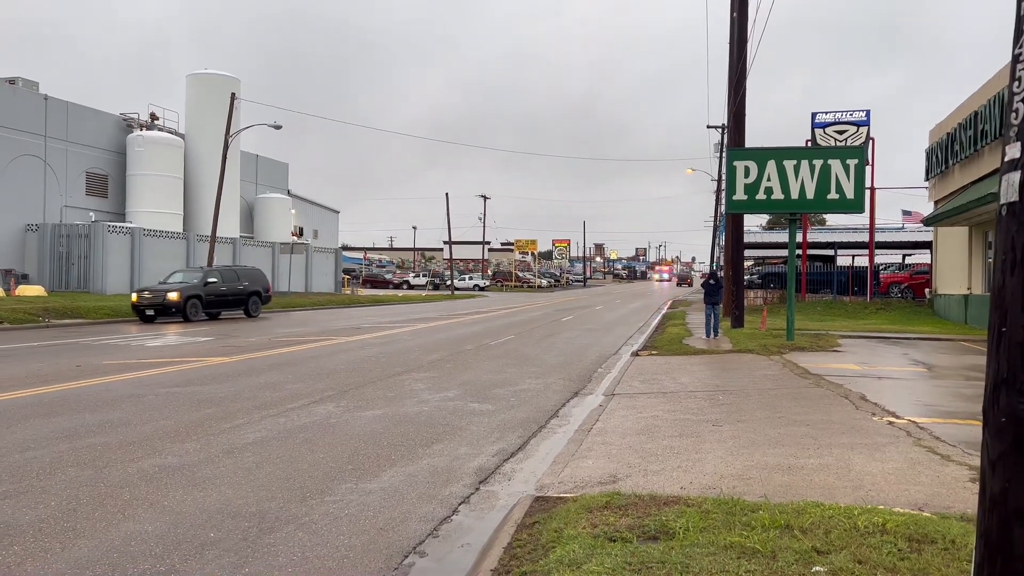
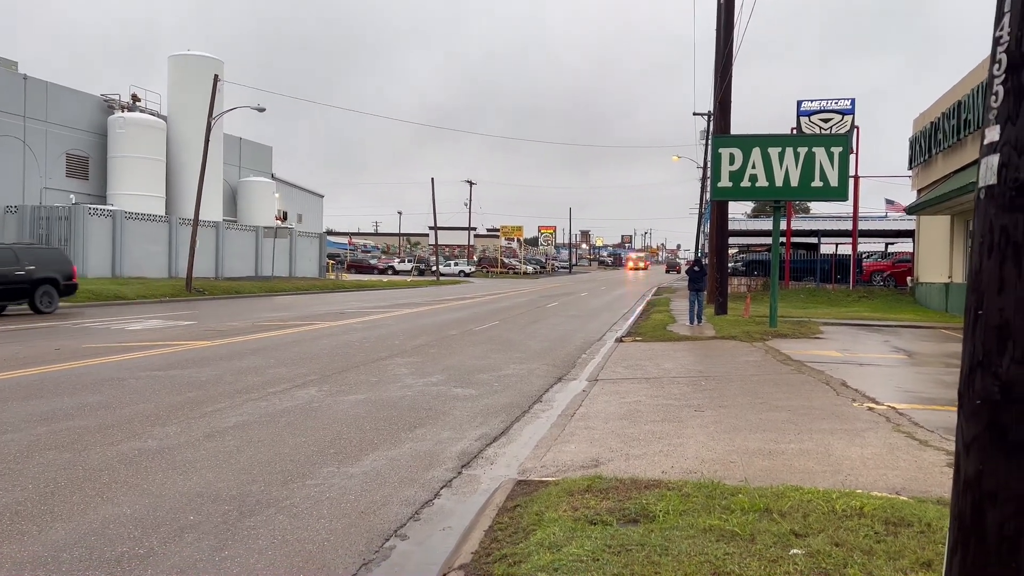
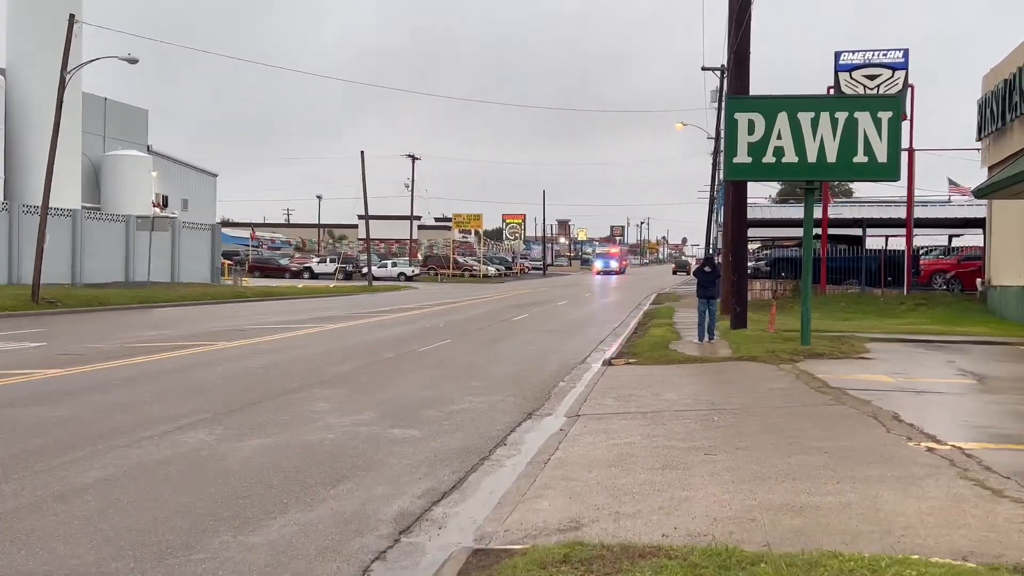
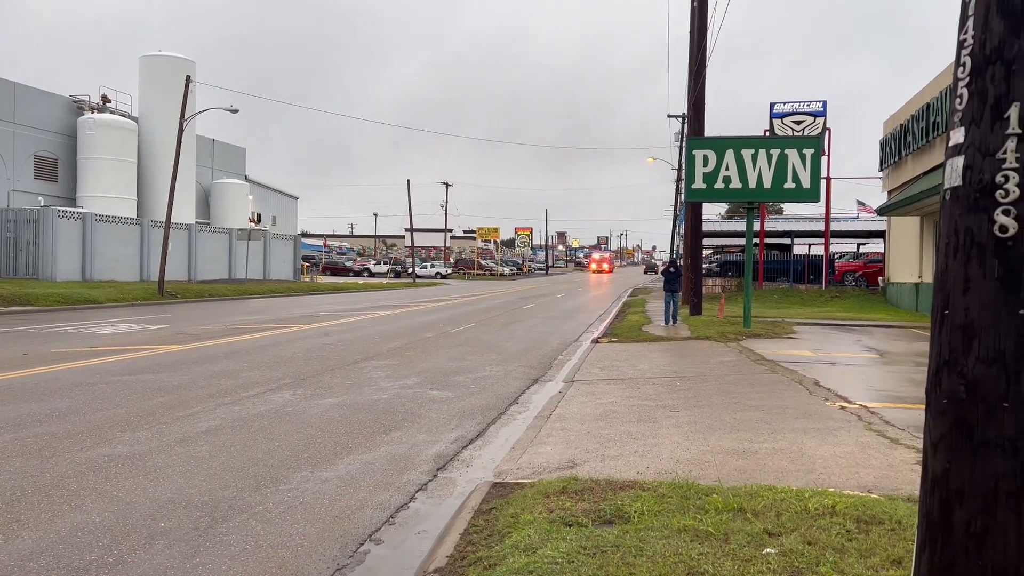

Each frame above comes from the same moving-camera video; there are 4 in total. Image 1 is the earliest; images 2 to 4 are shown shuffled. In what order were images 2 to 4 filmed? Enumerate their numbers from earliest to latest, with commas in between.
2, 4, 3
